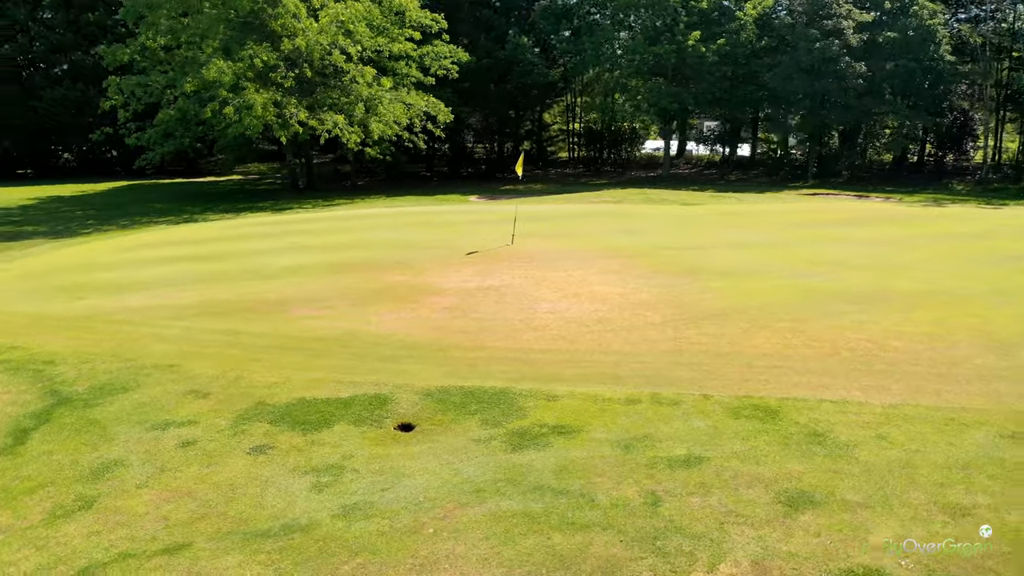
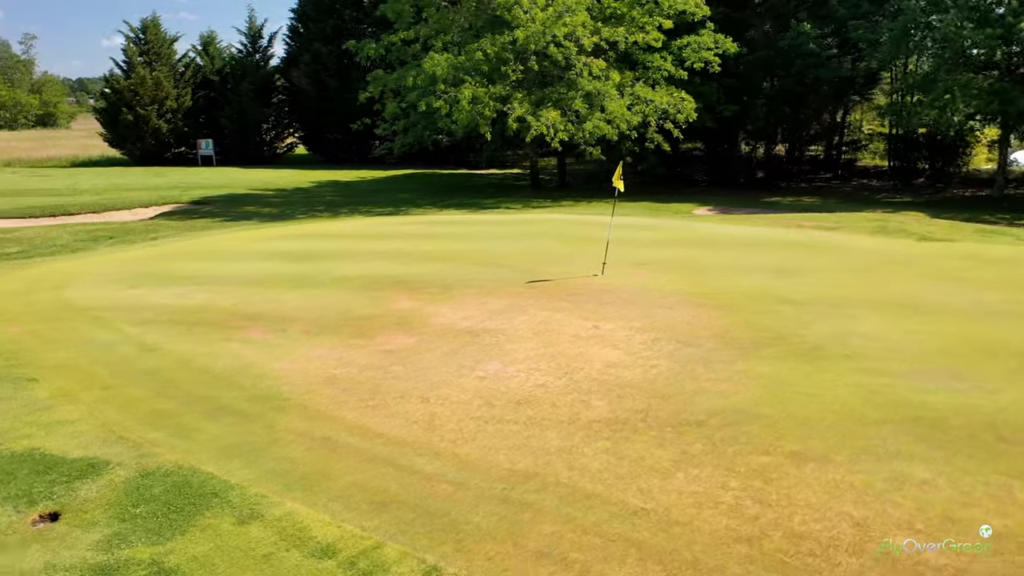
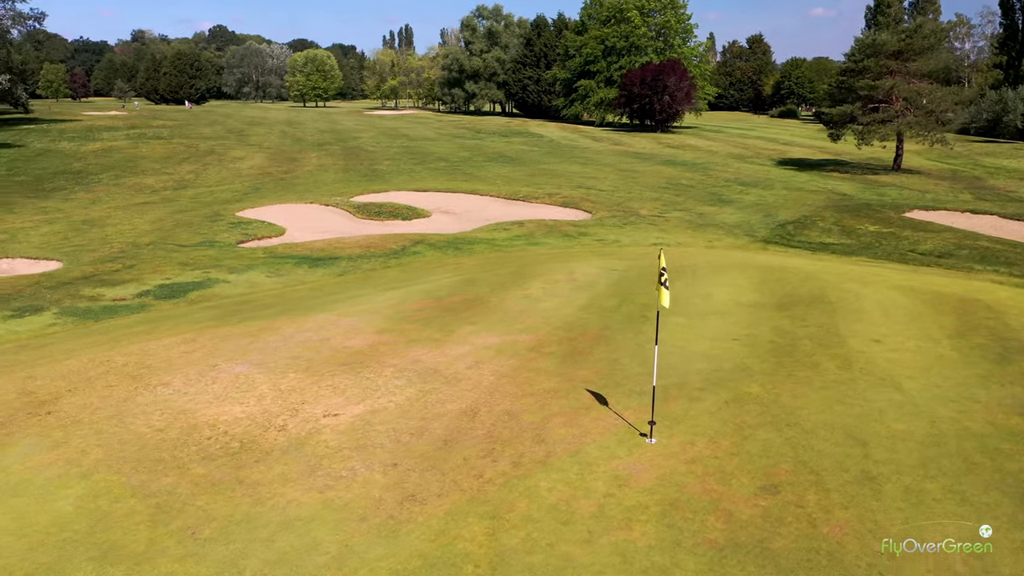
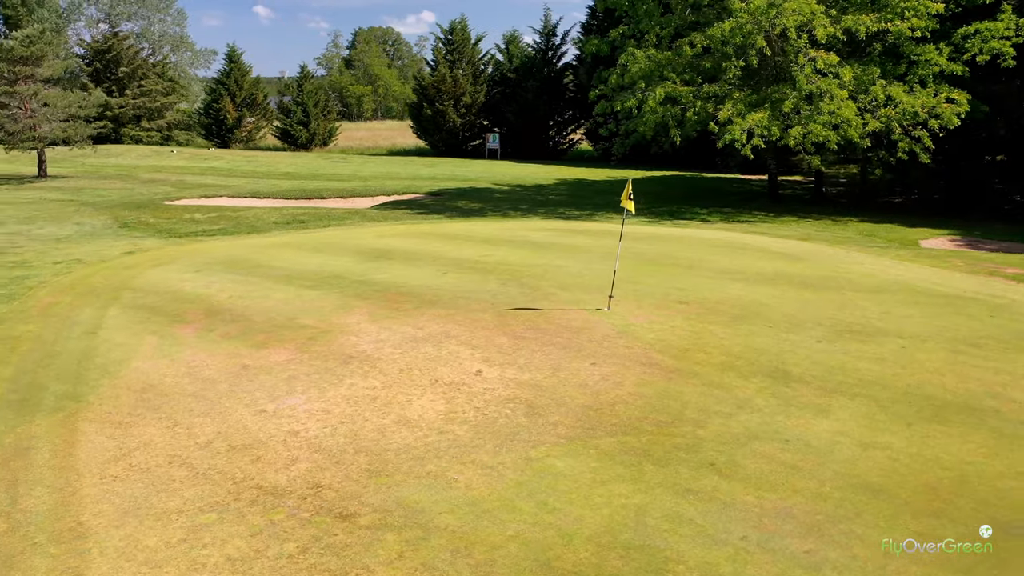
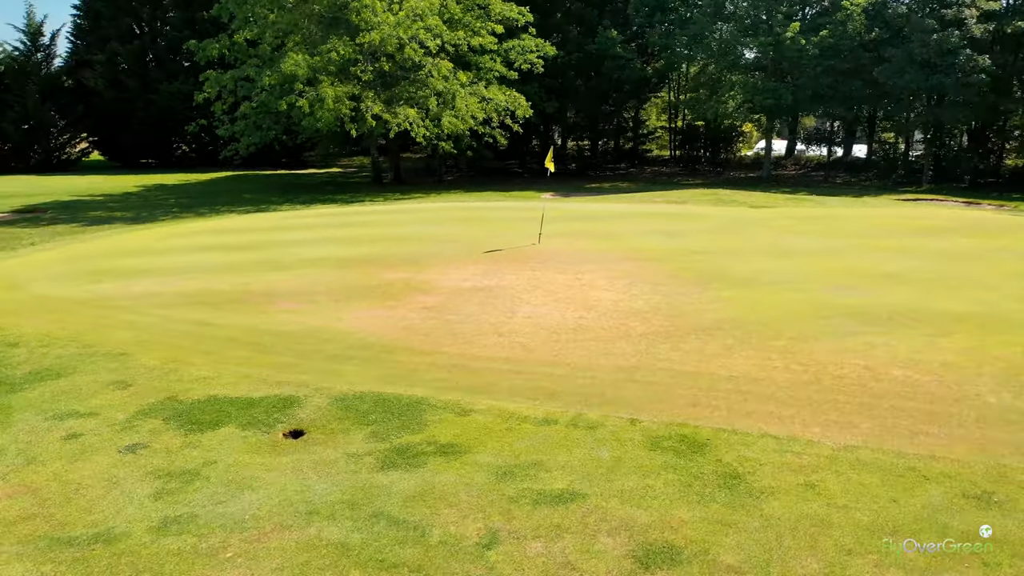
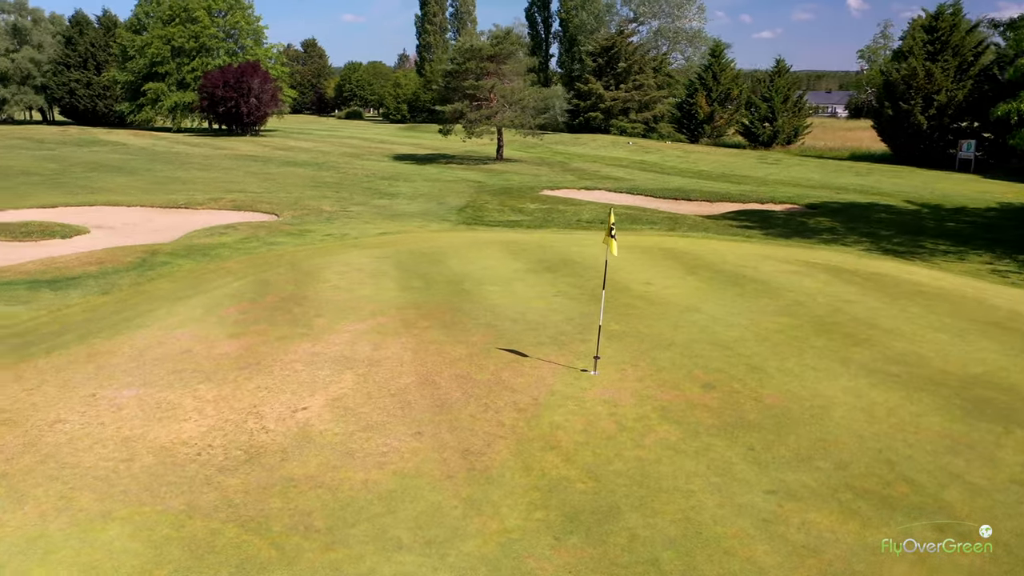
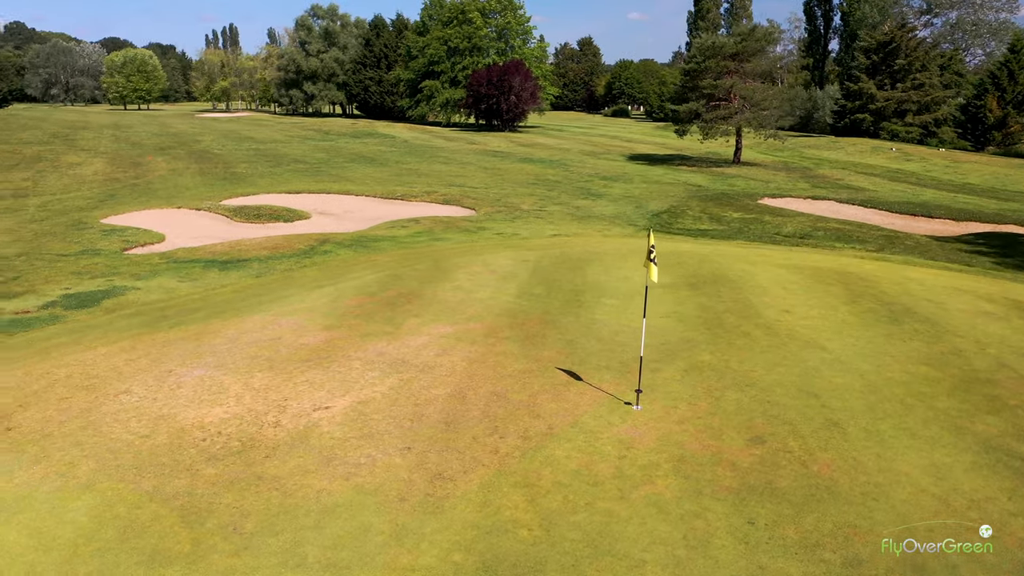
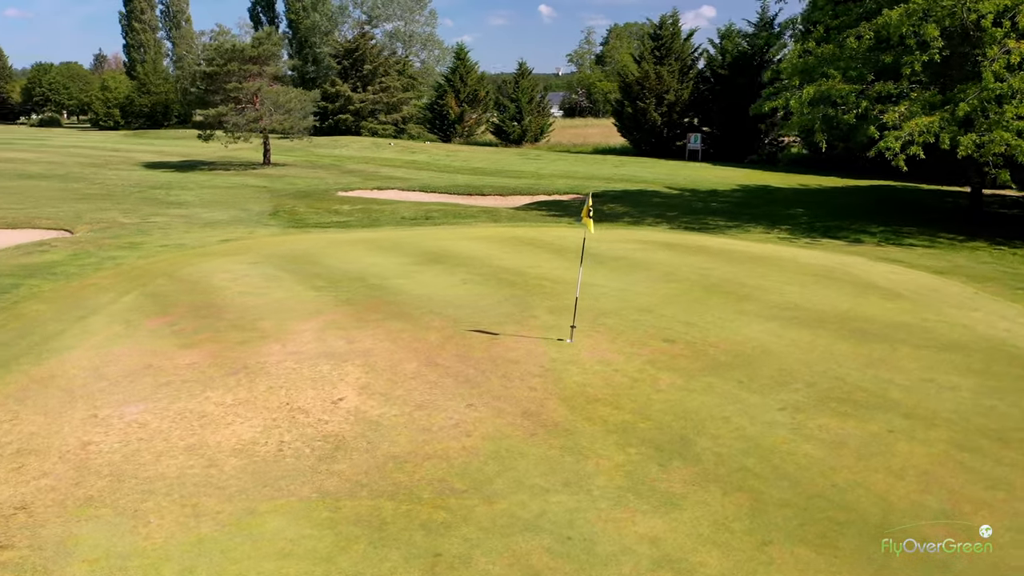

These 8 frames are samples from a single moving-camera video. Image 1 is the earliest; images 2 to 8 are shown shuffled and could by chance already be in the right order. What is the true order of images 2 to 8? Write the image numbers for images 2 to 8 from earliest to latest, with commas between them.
5, 2, 4, 8, 6, 7, 3
